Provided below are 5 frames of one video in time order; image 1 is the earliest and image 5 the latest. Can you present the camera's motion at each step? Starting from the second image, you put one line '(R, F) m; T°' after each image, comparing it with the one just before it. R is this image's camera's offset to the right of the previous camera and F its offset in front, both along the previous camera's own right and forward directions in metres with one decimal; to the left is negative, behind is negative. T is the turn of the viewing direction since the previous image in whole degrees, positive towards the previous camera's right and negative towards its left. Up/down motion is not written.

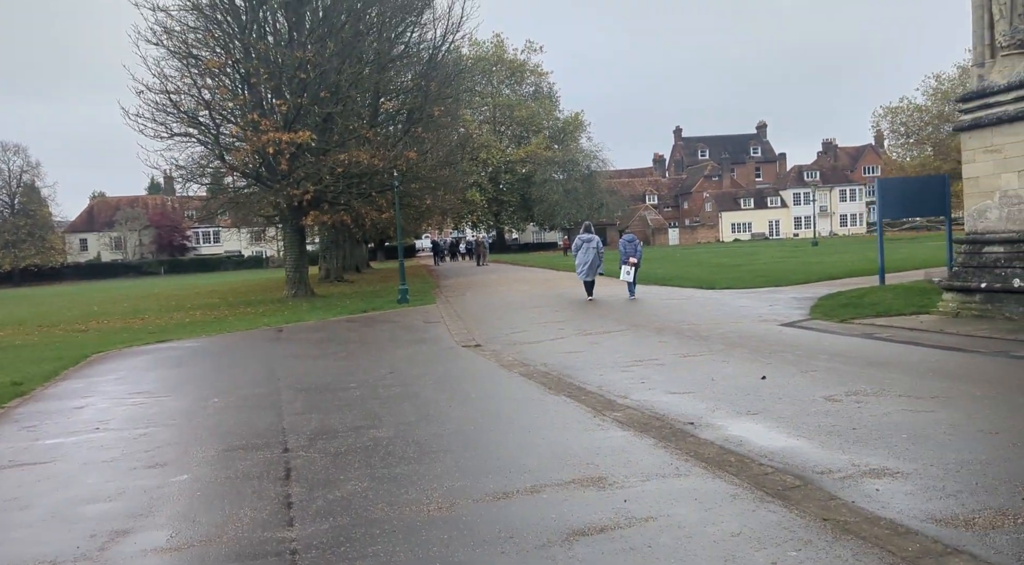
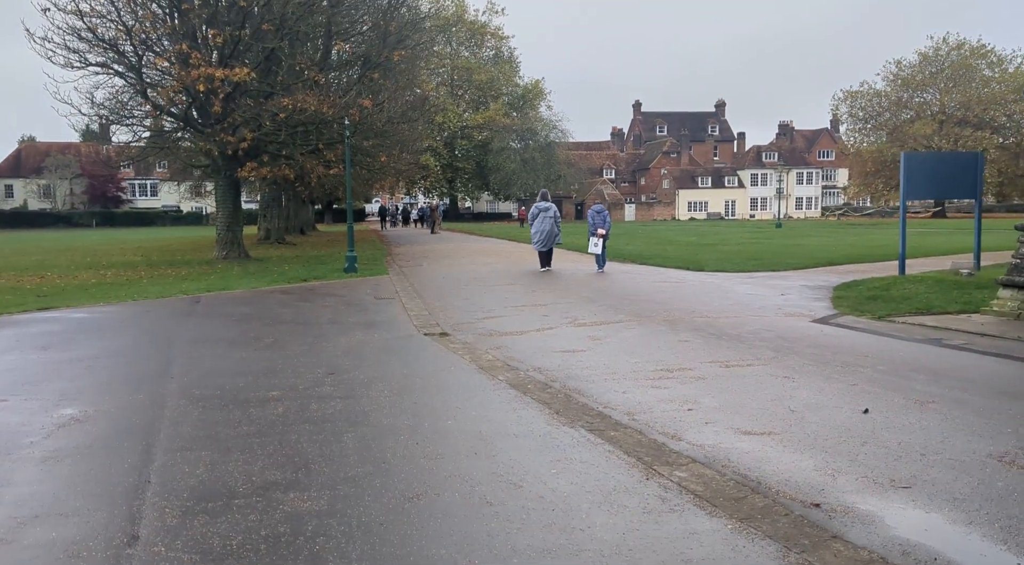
(-0.4, +2.7) m; +4°
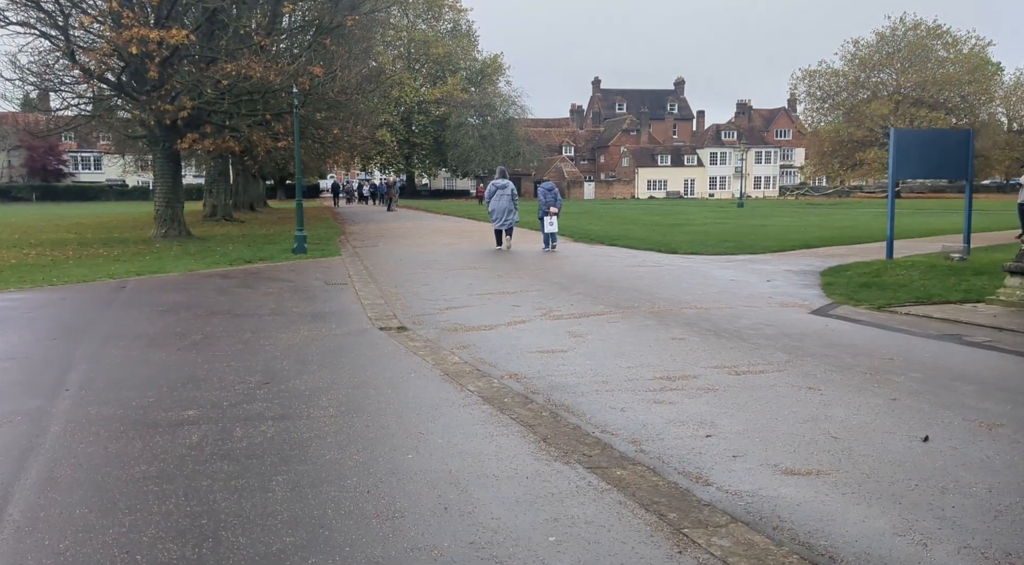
(-0.1, +1.3) m; +3°
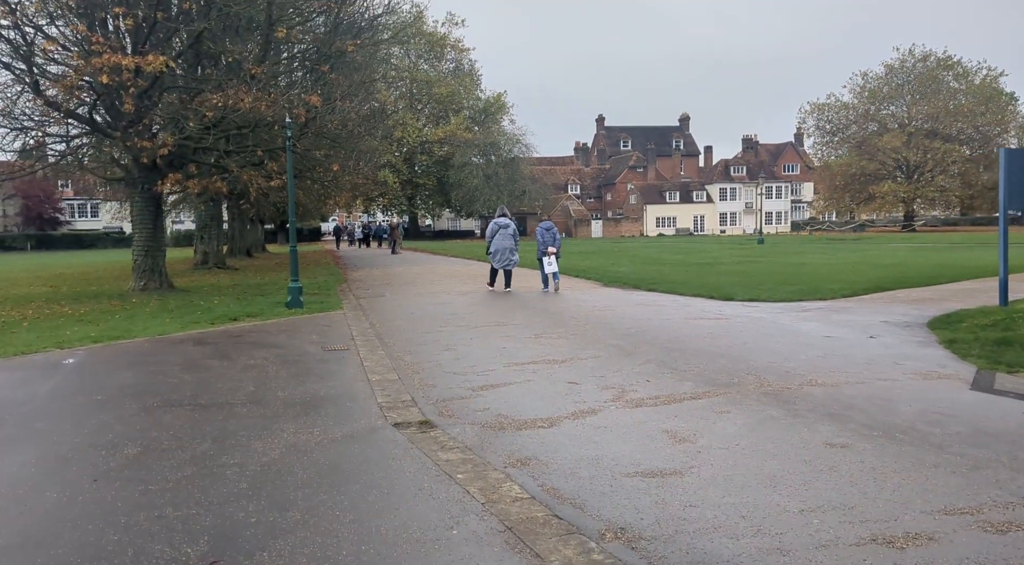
(-0.5, +2.6) m; 0°
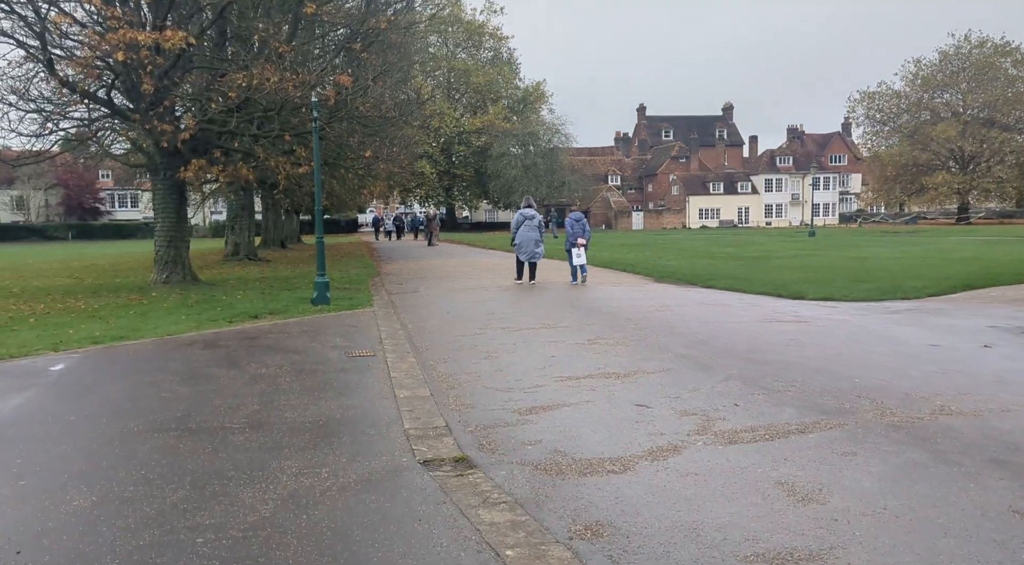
(-0.1, +1.4) m; -3°
